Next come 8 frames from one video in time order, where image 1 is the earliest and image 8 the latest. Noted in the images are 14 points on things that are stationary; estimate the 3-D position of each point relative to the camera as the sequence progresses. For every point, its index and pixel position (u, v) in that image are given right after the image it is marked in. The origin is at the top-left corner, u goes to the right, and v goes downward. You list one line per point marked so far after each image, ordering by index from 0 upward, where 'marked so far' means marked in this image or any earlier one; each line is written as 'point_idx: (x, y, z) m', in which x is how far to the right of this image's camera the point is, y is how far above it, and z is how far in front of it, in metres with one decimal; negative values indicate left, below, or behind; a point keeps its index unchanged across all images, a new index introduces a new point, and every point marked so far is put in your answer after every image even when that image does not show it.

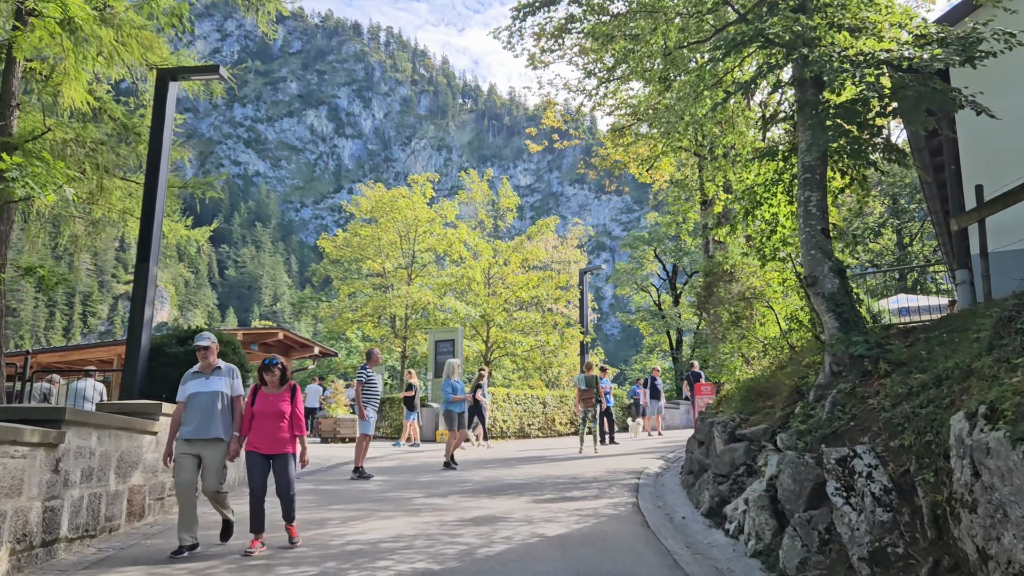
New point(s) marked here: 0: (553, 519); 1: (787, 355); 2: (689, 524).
0: (+0.4, -2.1, +7.7) m
1: (+3.2, -0.8, +9.8) m
2: (+1.6, -2.2, +7.7) m
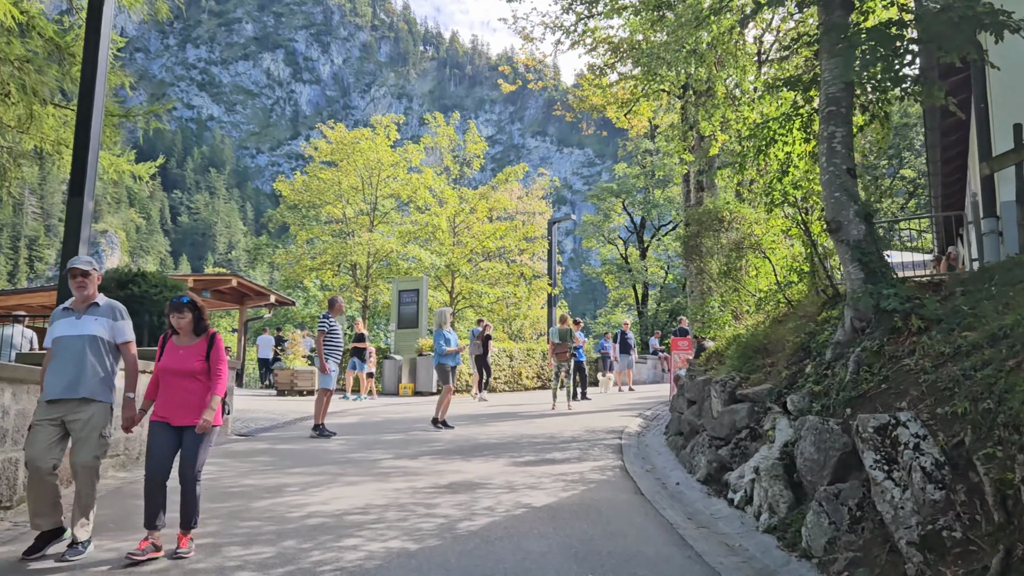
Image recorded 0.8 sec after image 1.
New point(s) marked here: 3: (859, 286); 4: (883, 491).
0: (+0.2, -1.6, +7.0) m
1: (+3.0, -0.2, +9.1) m
2: (+1.4, -1.7, +7.0) m
3: (+2.6, 0.0, +6.3) m
4: (+2.0, -1.1, +4.6) m
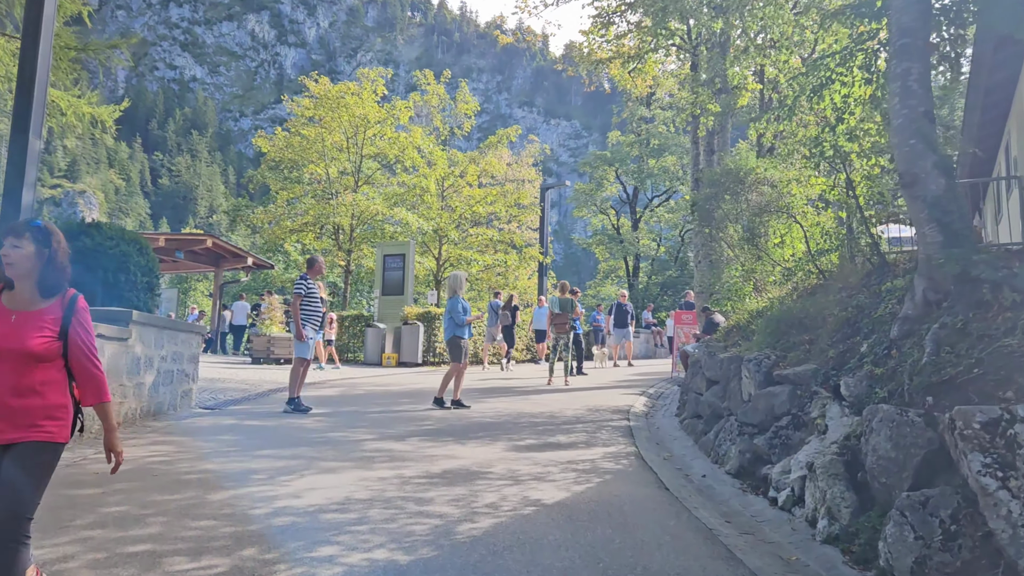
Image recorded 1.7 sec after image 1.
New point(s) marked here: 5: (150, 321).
0: (+0.2, -1.4, +6.0) m
1: (+3.0, +0.1, +8.2) m
2: (+1.5, -1.4, +6.1) m
3: (+2.7, +0.2, +5.3) m
4: (+2.1, -0.9, +3.6) m
5: (-3.3, -0.3, +7.7) m
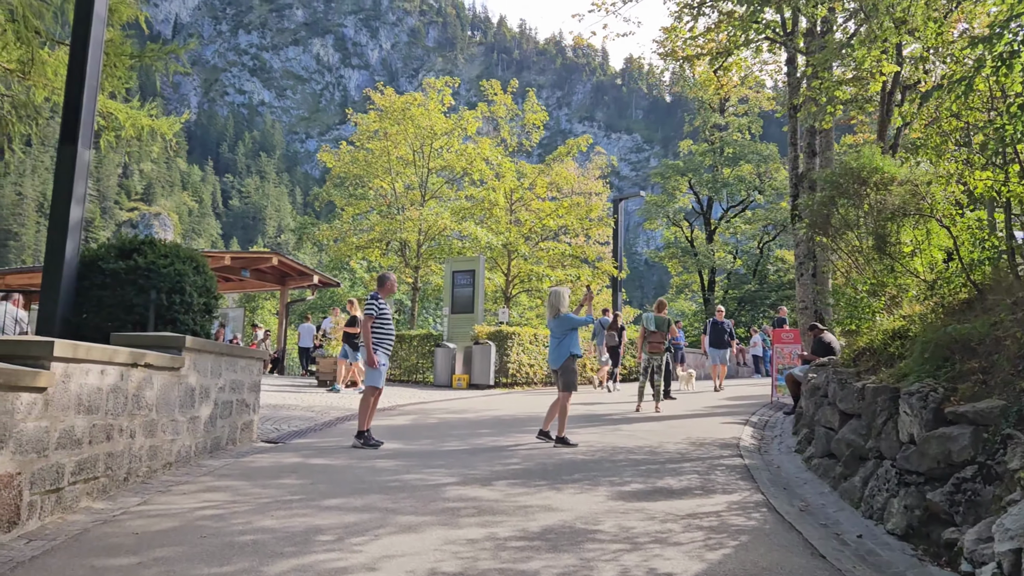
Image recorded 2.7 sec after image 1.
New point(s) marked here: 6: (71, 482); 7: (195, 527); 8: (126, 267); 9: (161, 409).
0: (+0.9, -1.5, +4.9) m
1: (+3.8, -0.1, +6.9) m
2: (+2.1, -1.5, +4.9) m
3: (+3.3, +0.2, +4.1) m
4: (+2.6, -1.0, +2.4) m
5: (-2.5, -0.5, +6.9) m
6: (-2.6, -1.2, +5.0) m
7: (-1.8, -1.4, +4.8) m
8: (-3.5, +0.2, +7.6) m
9: (-2.6, -0.9, +6.2) m
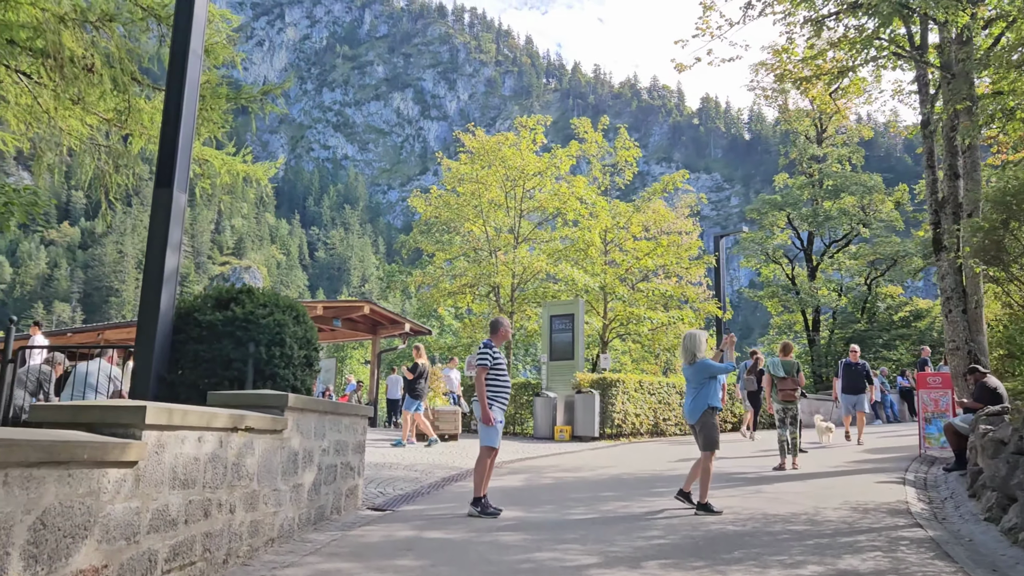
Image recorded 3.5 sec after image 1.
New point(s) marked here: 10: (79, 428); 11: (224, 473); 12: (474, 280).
0: (+1.7, -1.7, +3.9) m
1: (+4.8, -0.3, +5.7) m
2: (+3.0, -1.7, +3.7) m
3: (+4.0, +0.1, +2.9) m
4: (+3.2, -1.0, +1.3) m
5: (-1.5, -0.9, +6.2) m
6: (-1.8, -1.5, +4.3) m
7: (-1.0, -1.6, +4.0) m
8: (-2.4, -0.3, +7.0) m
9: (-1.6, -1.2, +5.5) m
10: (-2.1, -0.7, +4.1) m
11: (-1.7, -1.1, +5.0) m
12: (-0.9, +0.2, +20.1) m
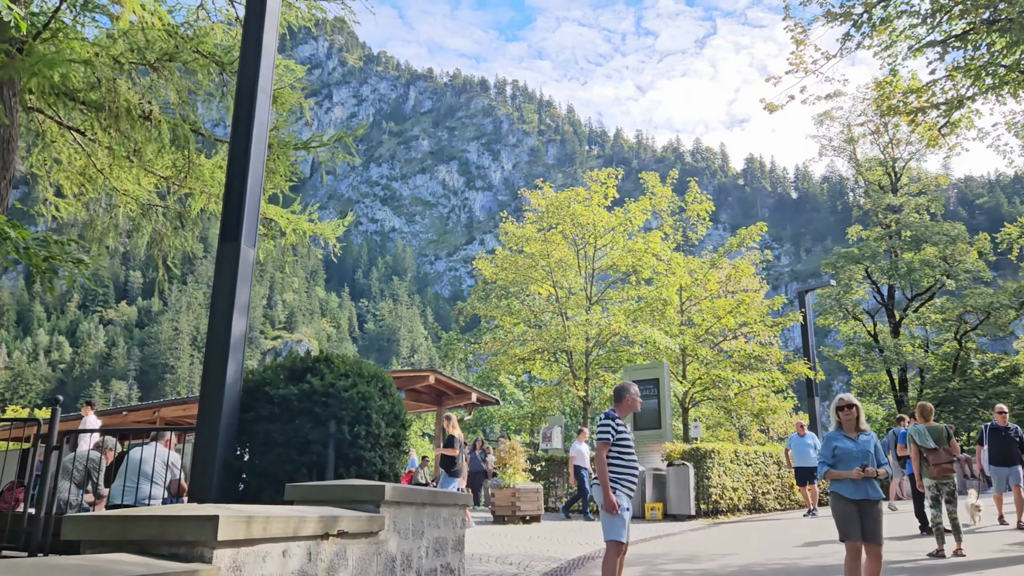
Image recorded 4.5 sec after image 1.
0: (+2.5, -1.8, +2.5) m
1: (+5.6, -0.4, +4.2) m
2: (+3.7, -1.8, +2.3) m
3: (+4.7, +0.1, +1.5) m
4: (+3.8, -0.9, -0.1) m
5: (-0.6, -1.3, +5.0) m
6: (-1.0, -1.7, +3.1) m
7: (-0.2, -1.8, +2.7) m
8: (-1.5, -0.7, +5.9) m
9: (-0.8, -1.6, +4.3) m
10: (-1.4, -0.9, +3.0) m
11: (-0.9, -1.4, +3.8) m
12: (+0.7, -1.3, +18.9) m
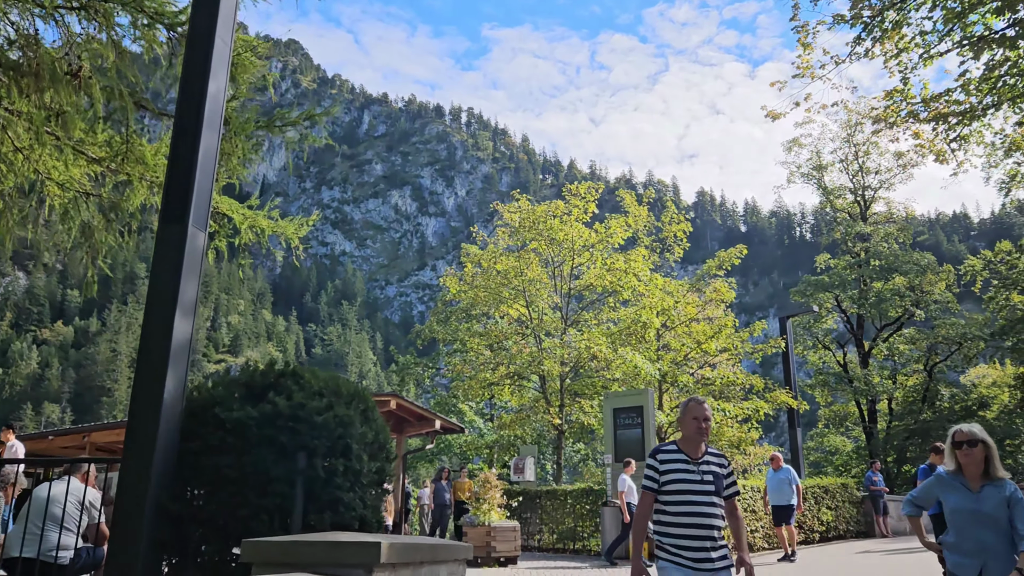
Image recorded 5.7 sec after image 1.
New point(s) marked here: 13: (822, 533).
0: (+2.8, -1.7, +1.4) m
1: (+5.8, -0.5, +3.3) m
2: (+4.0, -1.7, +1.2) m
3: (+5.0, +0.2, +0.6) m
4: (+4.2, -0.7, -1.1) m
5: (-0.5, -1.2, +3.7) m
6: (-0.7, -1.6, +1.8) m
7: (+0.1, -1.7, +1.5) m
8: (-1.4, -0.7, +4.6) m
9: (-0.6, -1.5, +3.0) m
10: (-1.1, -0.8, +1.6) m
11: (-0.7, -1.3, +2.5) m
12: (0.0, -1.7, +17.6) m
13: (+6.2, -4.9, +16.7) m
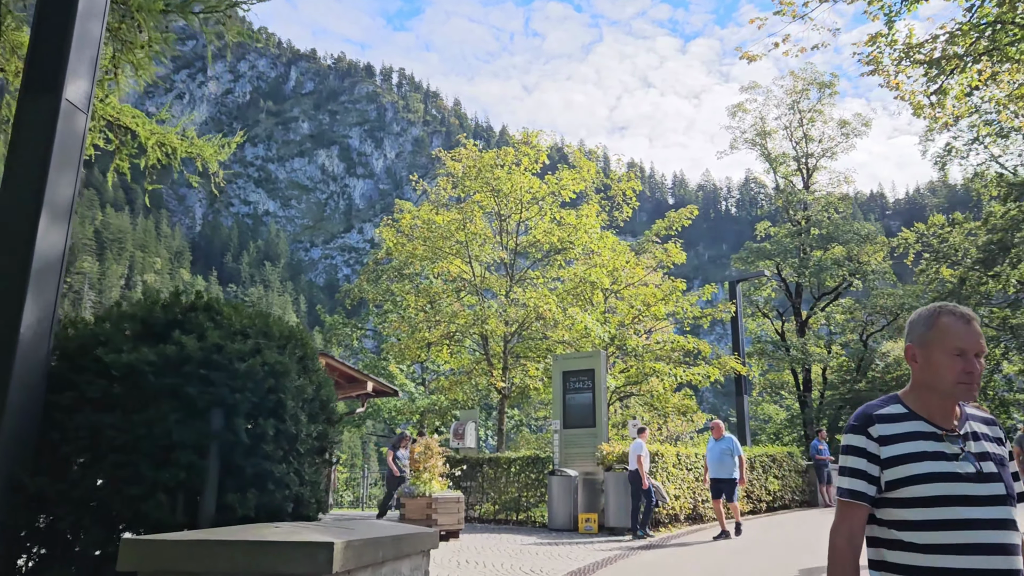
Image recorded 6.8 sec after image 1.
0: (+3.0, -1.5, +0.6) m
1: (+5.8, -0.3, +2.7) m
2: (+4.2, -1.6, +0.5) m
3: (+5.4, +0.3, -0.1) m
4: (+4.7, -0.7, -1.9) m
5: (-0.5, -0.8, +2.6) m
6: (-0.6, -1.3, +0.7) m
7: (+0.3, -1.4, +0.4) m
8: (-1.4, -0.3, +3.4) m
9: (-0.5, -1.2, +1.9) m
10: (-0.8, -0.5, +0.5) m
11: (-0.5, -1.0, +1.3) m
12: (-1.1, -0.8, +16.5) m
13: (+4.9, -4.1, +16.2) m
